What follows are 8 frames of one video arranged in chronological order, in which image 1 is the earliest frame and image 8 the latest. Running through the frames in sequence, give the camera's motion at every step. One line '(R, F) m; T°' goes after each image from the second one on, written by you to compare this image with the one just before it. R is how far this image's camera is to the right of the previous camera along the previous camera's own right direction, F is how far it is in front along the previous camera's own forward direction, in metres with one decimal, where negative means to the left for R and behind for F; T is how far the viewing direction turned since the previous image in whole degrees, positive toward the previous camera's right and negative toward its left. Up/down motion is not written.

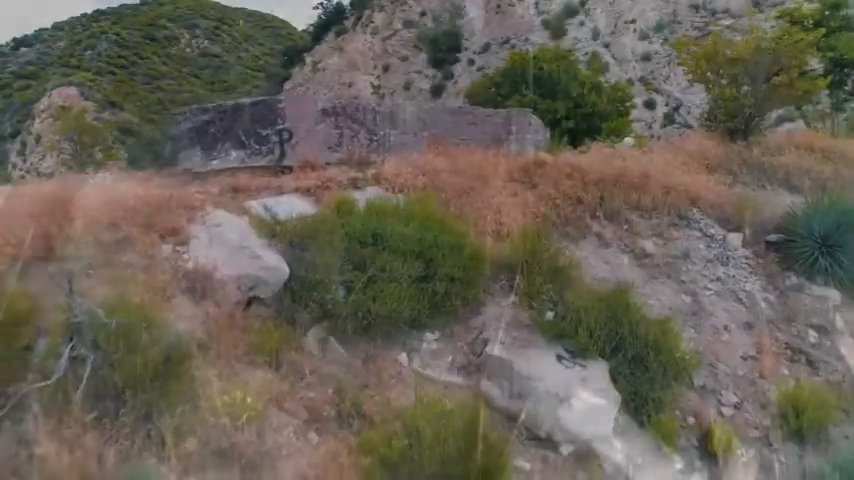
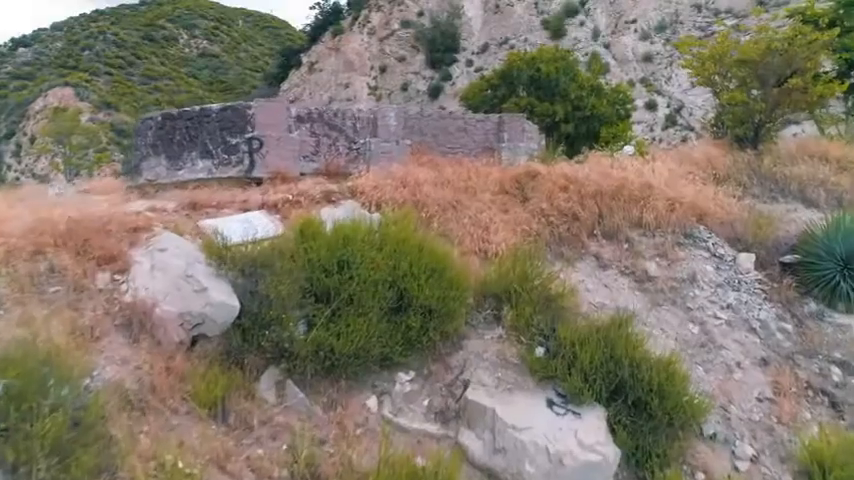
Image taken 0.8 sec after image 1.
(+0.3, +0.9) m; 0°
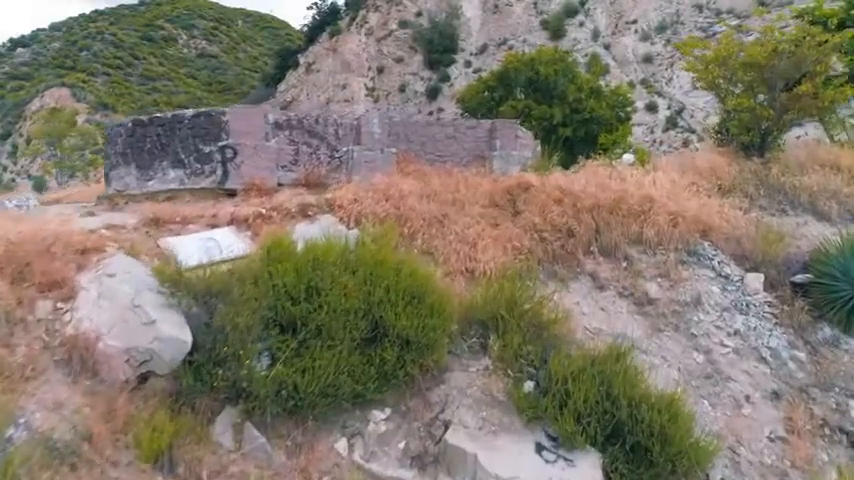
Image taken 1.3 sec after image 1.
(+0.2, +0.7) m; 0°
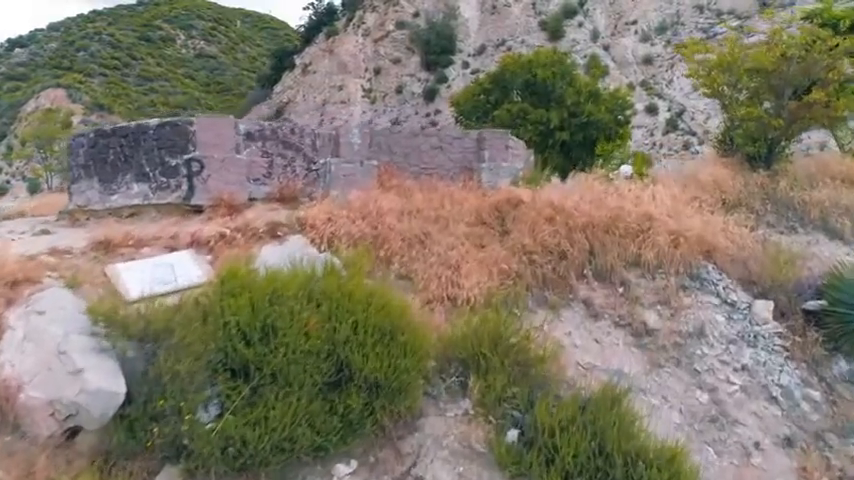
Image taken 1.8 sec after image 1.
(+0.3, +0.7) m; 0°
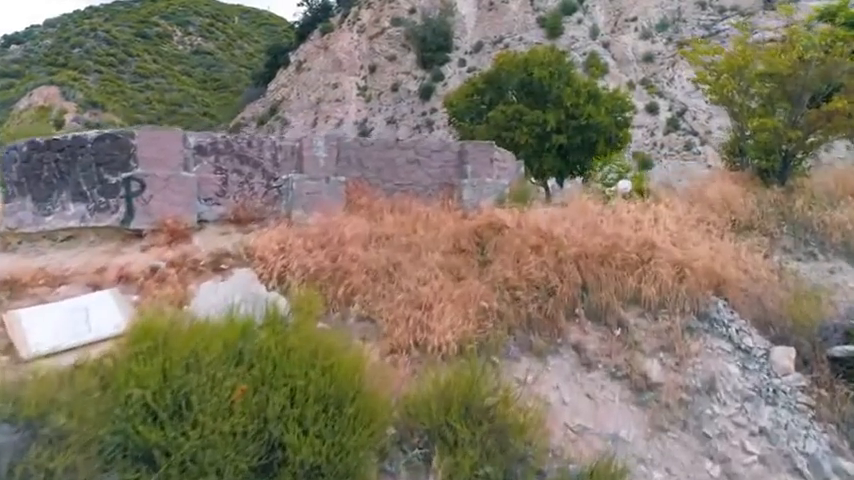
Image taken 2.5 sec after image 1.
(+0.4, +1.1) m; 0°
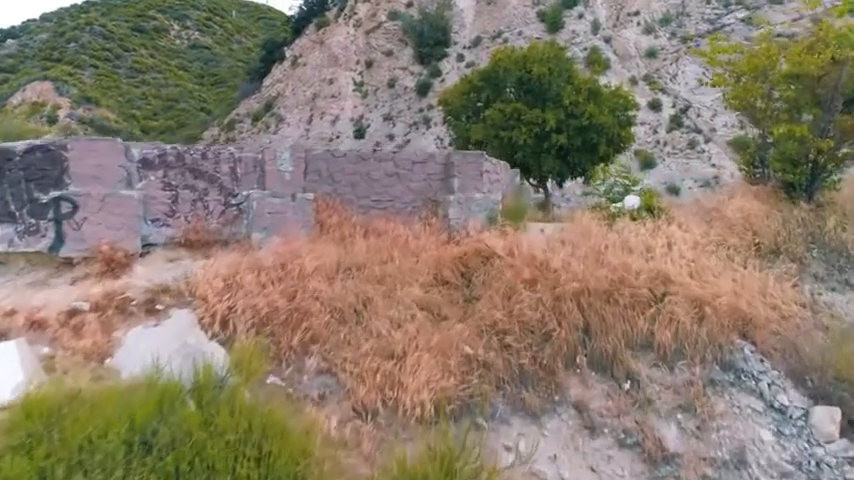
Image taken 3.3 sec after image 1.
(+0.2, +1.1) m; 0°
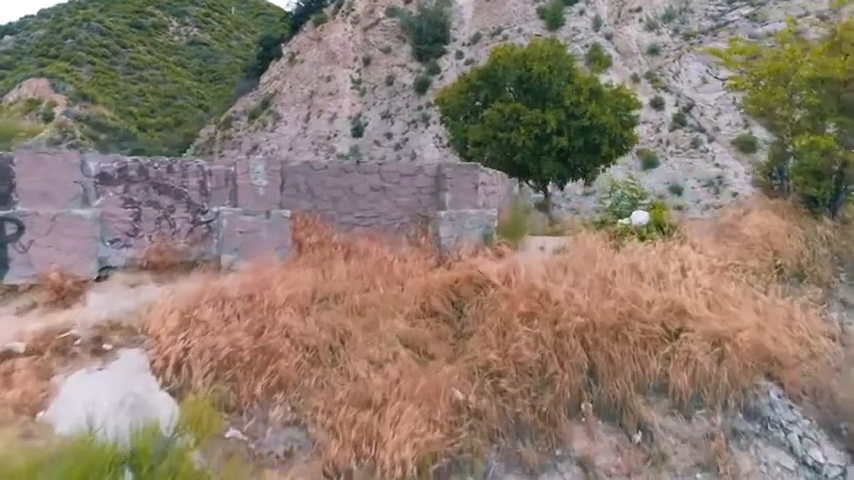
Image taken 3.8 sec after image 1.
(+0.1, +0.7) m; 0°
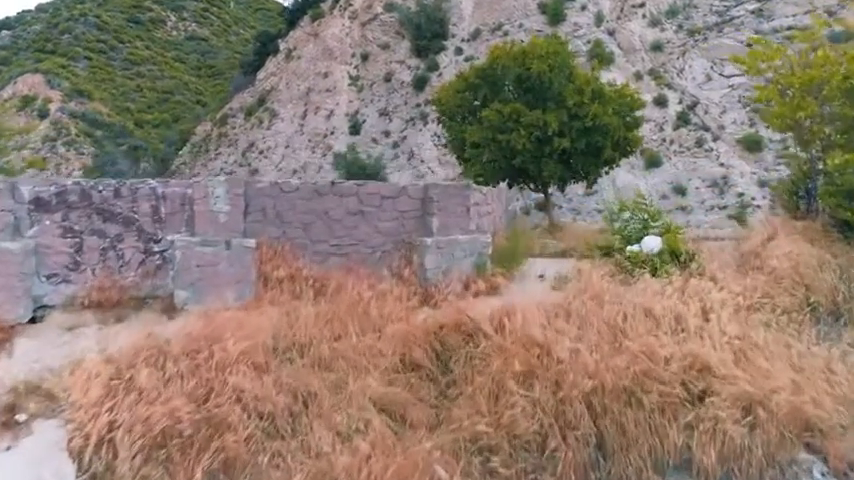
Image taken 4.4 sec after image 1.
(+0.2, +0.9) m; 0°
